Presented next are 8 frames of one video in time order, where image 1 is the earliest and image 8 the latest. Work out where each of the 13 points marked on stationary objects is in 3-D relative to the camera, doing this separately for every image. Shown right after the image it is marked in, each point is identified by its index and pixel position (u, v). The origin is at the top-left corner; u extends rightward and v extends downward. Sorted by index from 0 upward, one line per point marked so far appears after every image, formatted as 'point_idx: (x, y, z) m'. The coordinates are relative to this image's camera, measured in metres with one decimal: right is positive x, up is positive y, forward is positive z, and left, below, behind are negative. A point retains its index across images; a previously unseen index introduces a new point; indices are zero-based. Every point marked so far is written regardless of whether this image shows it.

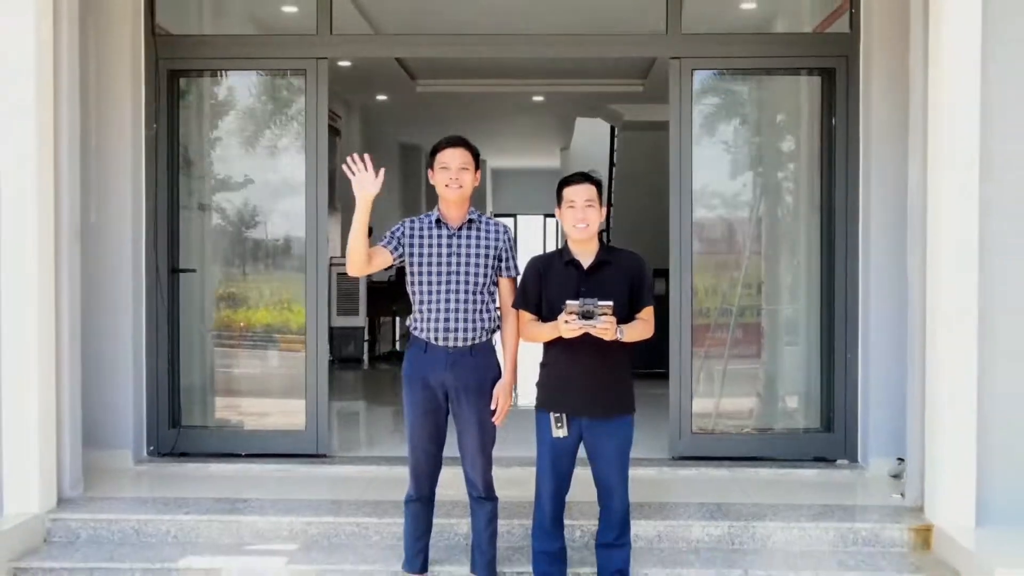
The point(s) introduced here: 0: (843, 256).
0: (+3.2, +0.3, +4.1) m
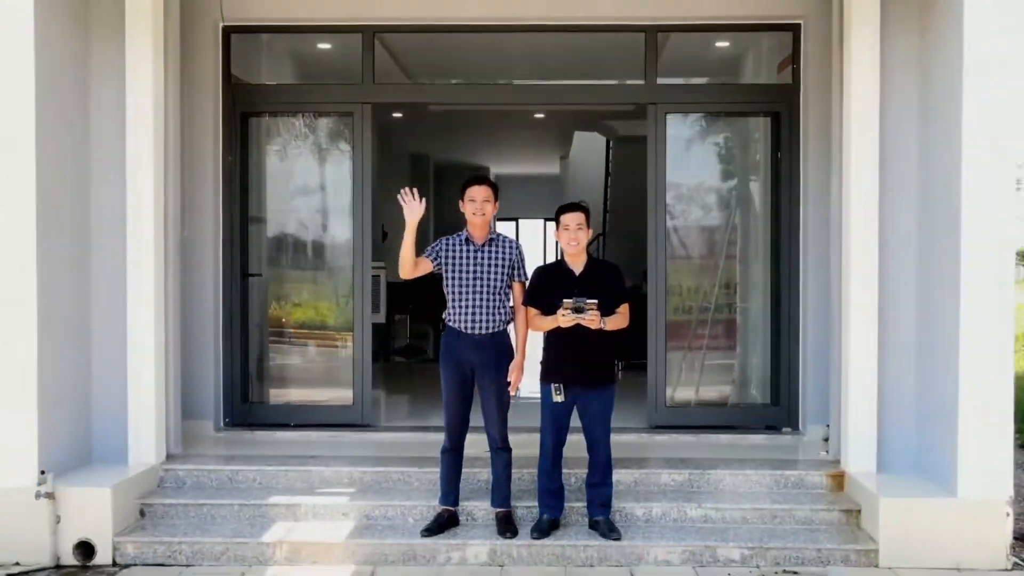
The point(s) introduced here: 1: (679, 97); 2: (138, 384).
0: (+3.3, +0.3, +5.0) m
1: (+2.0, +2.3, +5.1) m
2: (-3.7, -1.0, +4.3) m
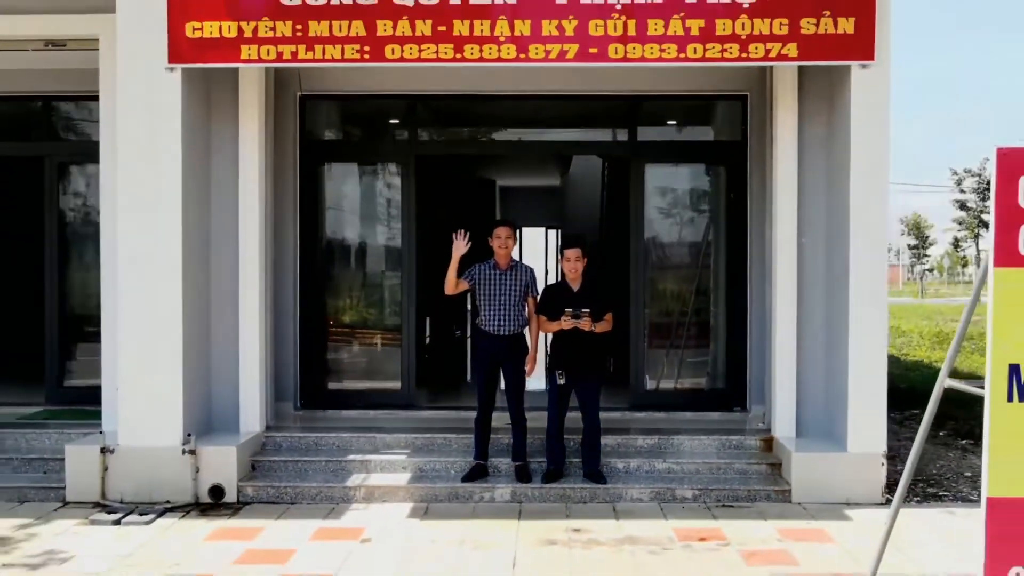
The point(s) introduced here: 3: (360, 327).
0: (+3.5, +0.2, +6.5) m
1: (+2.2, +2.1, +6.5) m
2: (-3.6, -1.1, +5.8) m
3: (-2.5, -0.6, +6.7) m
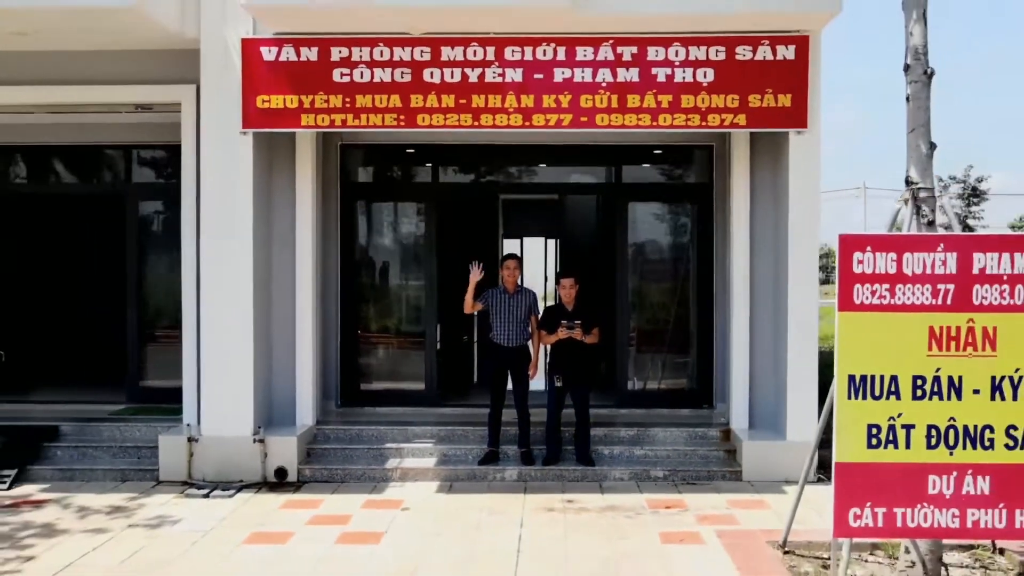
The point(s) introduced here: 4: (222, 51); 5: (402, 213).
0: (+3.6, -0.2, +7.7) m
1: (+2.3, +1.8, +7.8) m
2: (-3.5, -1.4, +7.0) m
3: (-2.4, -0.9, +8.0) m
4: (-4.4, +3.6, +6.4) m
5: (-2.1, +1.4, +7.9) m
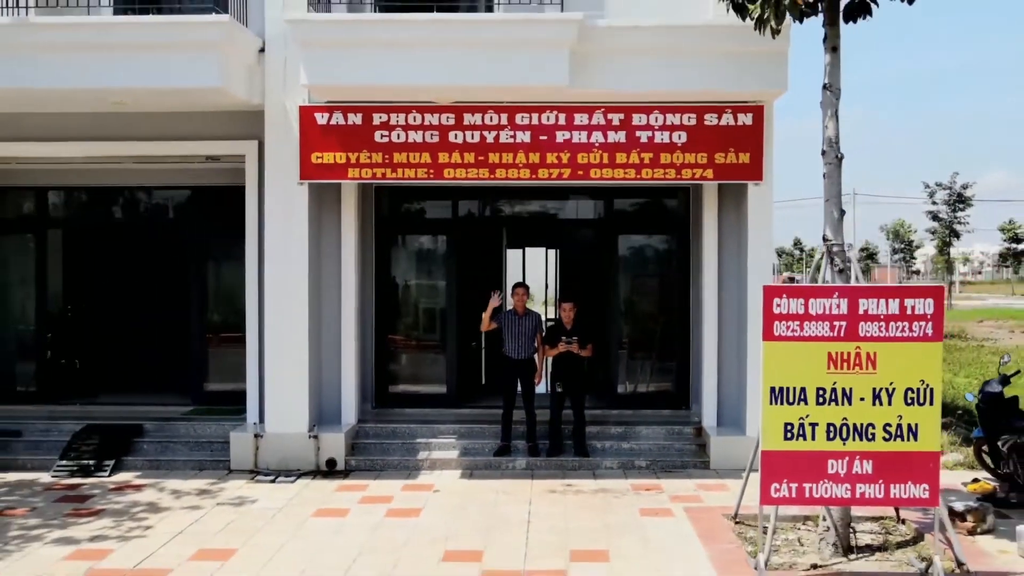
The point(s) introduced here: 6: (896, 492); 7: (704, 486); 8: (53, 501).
0: (+3.8, -0.6, +9.2) m
1: (+2.5, +1.4, +9.2) m
2: (-3.3, -1.9, +8.4) m
3: (-2.2, -1.3, +9.4) m
4: (-4.2, +3.2, +7.8) m
5: (-1.9, +1.0, +9.3) m
6: (+4.6, -2.4, +5.1) m
7: (+3.3, -3.4, +7.4) m
8: (-7.6, -3.5, +7.1) m
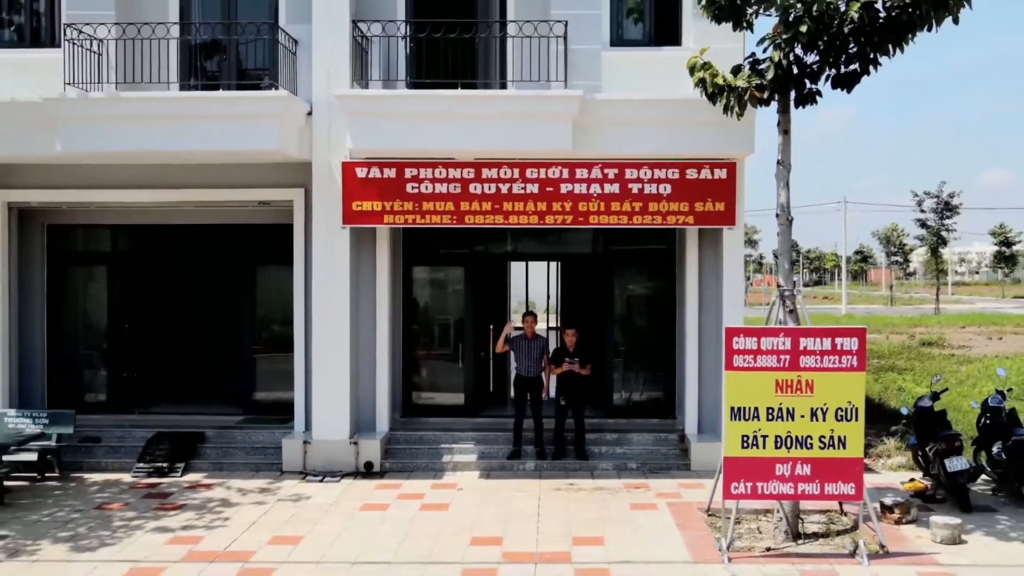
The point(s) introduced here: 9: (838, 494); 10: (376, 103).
0: (+4.0, -1.2, +10.5) m
1: (+2.7, +0.8, +10.6) m
2: (-3.0, -2.5, +9.8) m
3: (-2.0, -1.9, +10.8) m
4: (-4.0, +2.5, +9.2) m
5: (-1.7, +0.4, +10.7) m
6: (+4.8, -3.1, +6.5) m
7: (+3.6, -4.0, +8.8) m
8: (-7.4, -4.2, +8.4) m
9: (+5.0, -3.1, +6.5) m
10: (-2.8, +3.7, +8.7) m
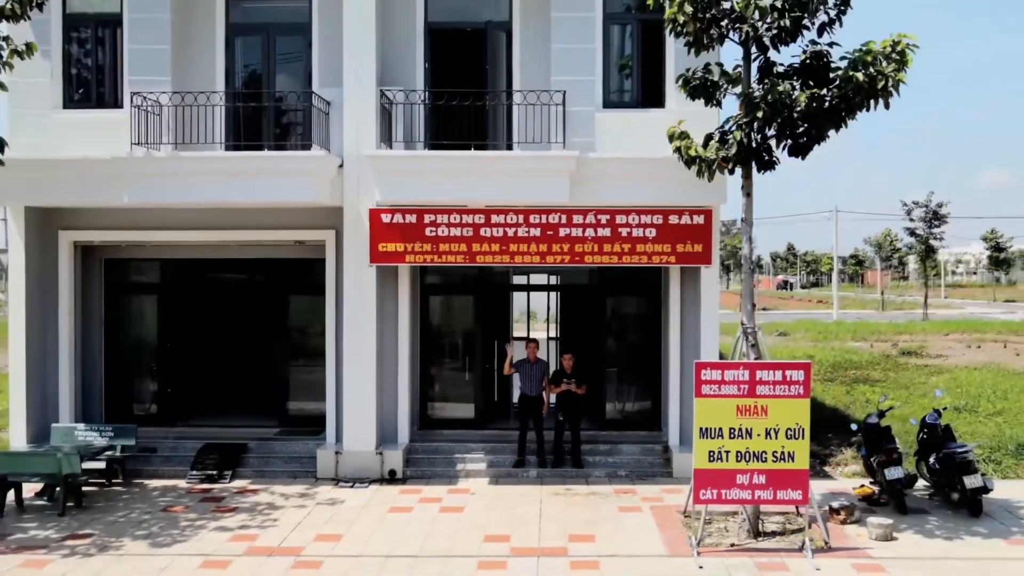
0: (+4.1, -2.0, +11.9) m
1: (+2.8, 0.0, +12.0) m
2: (-2.9, -3.2, +11.2) m
3: (-1.8, -2.7, +12.1) m
4: (-3.9, +1.8, +10.5) m
5: (-1.5, -0.4, +12.1) m
6: (+4.9, -3.8, +7.8) m
7: (+3.7, -4.8, +10.1) m
8: (-7.2, -4.9, +9.8) m
9: (+5.1, -3.9, +7.8) m
10: (-2.6, +3.0, +10.0) m
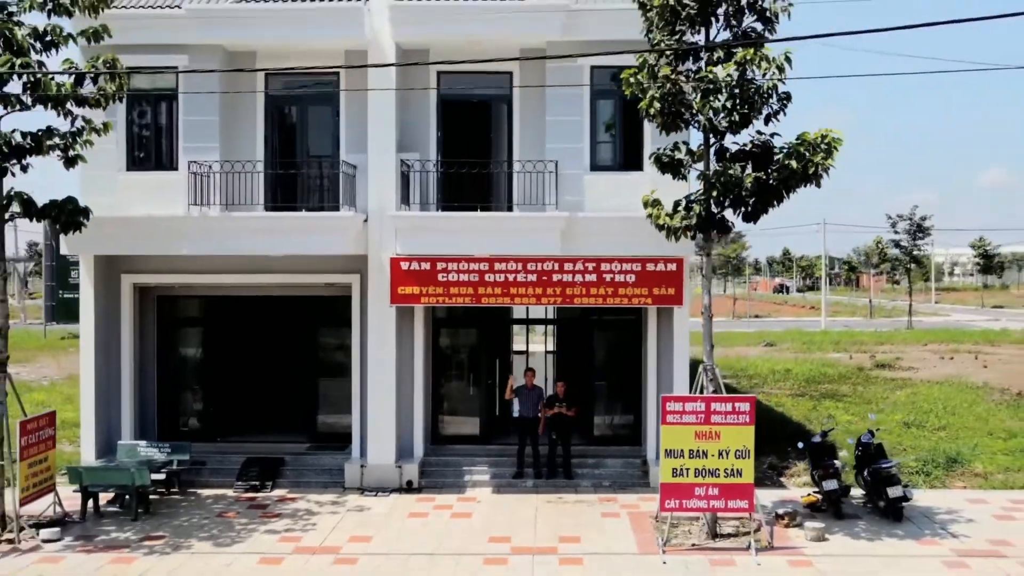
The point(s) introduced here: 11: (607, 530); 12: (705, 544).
0: (+4.1, -3.0, +13.7) m
1: (+2.8, -1.1, +13.7) m
2: (-2.9, -4.3, +13.0) m
3: (-1.8, -3.8, +13.9) m
4: (-3.9, +0.7, +12.3) m
5: (-1.5, -1.5, +13.9) m
6: (+4.9, -4.9, +9.6) m
7: (+3.7, -5.9, +11.9) m
8: (-7.2, -6.0, +11.6) m
9: (+5.1, -5.0, +9.6) m
10: (-2.6, +1.9, +11.8) m
11: (+2.3, -6.0, +10.5) m
12: (+4.5, -6.0, +10.0) m
